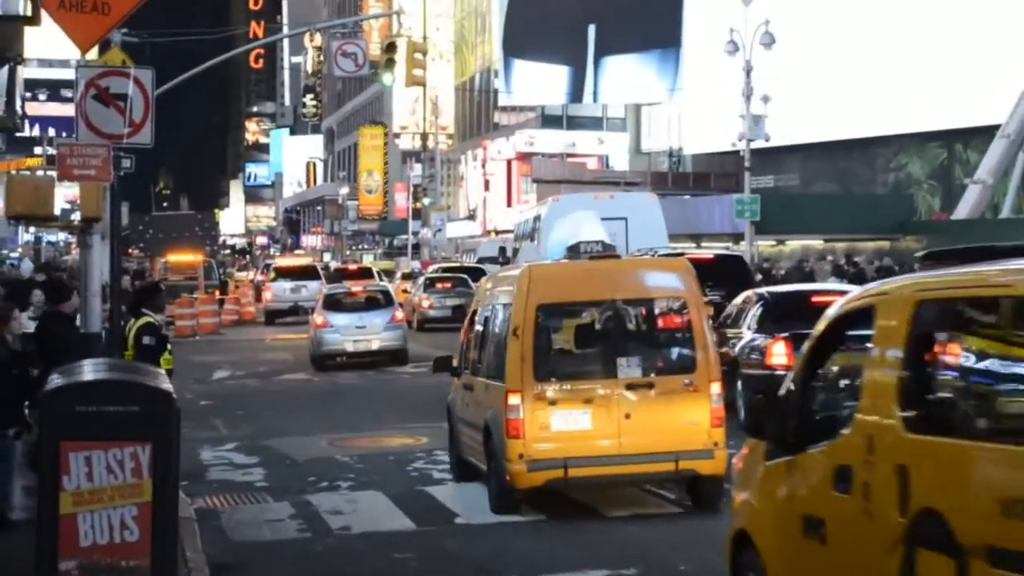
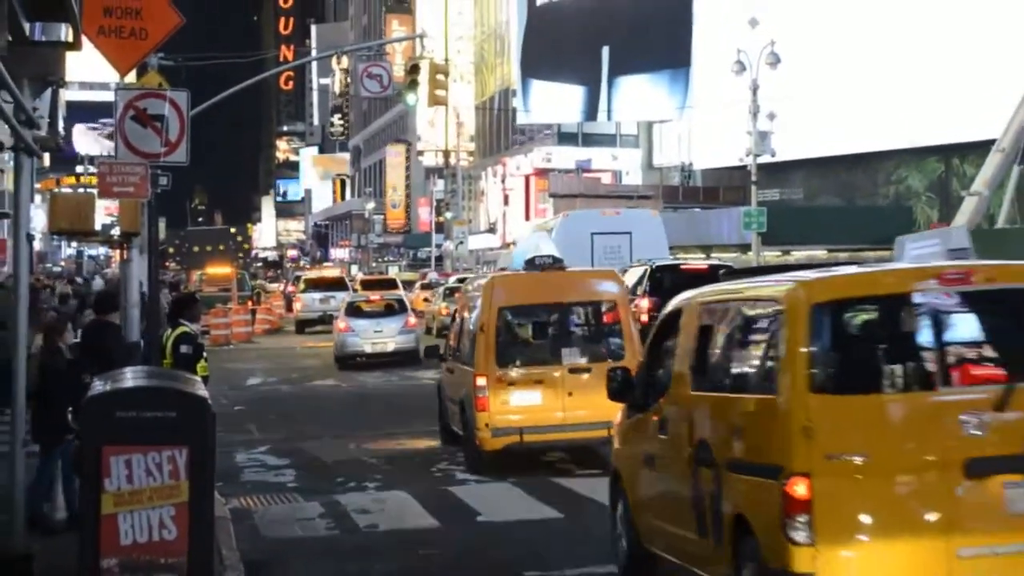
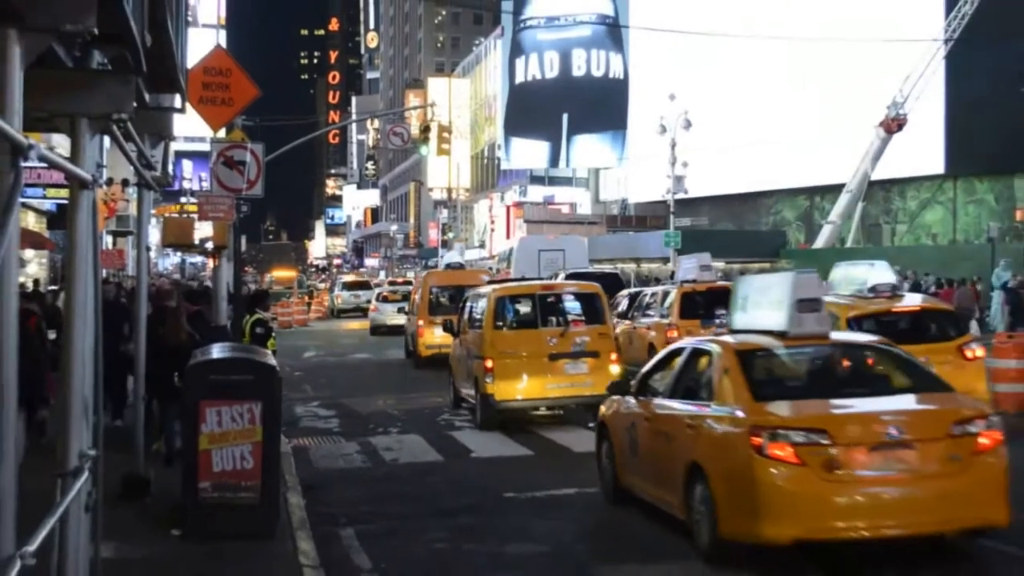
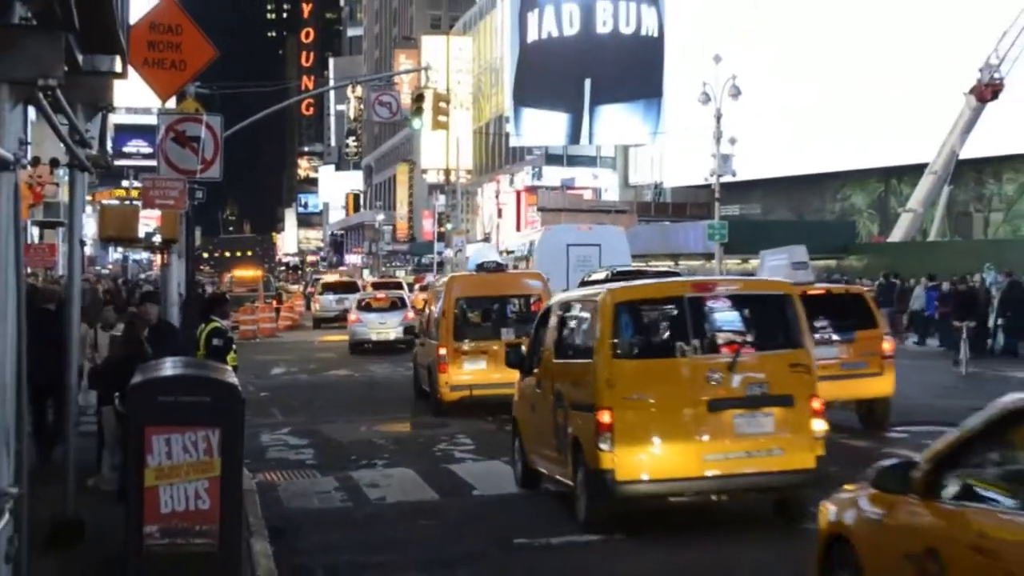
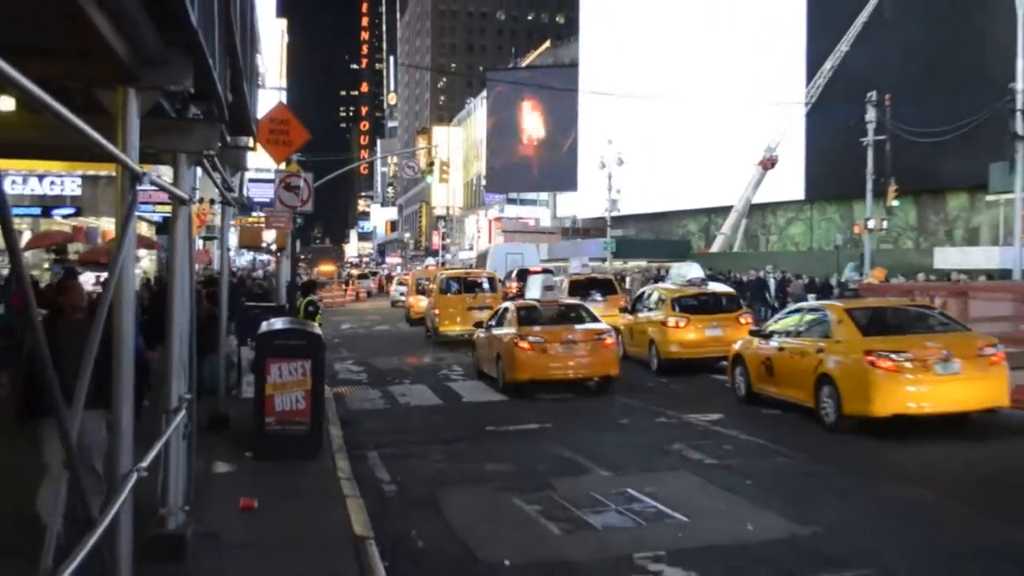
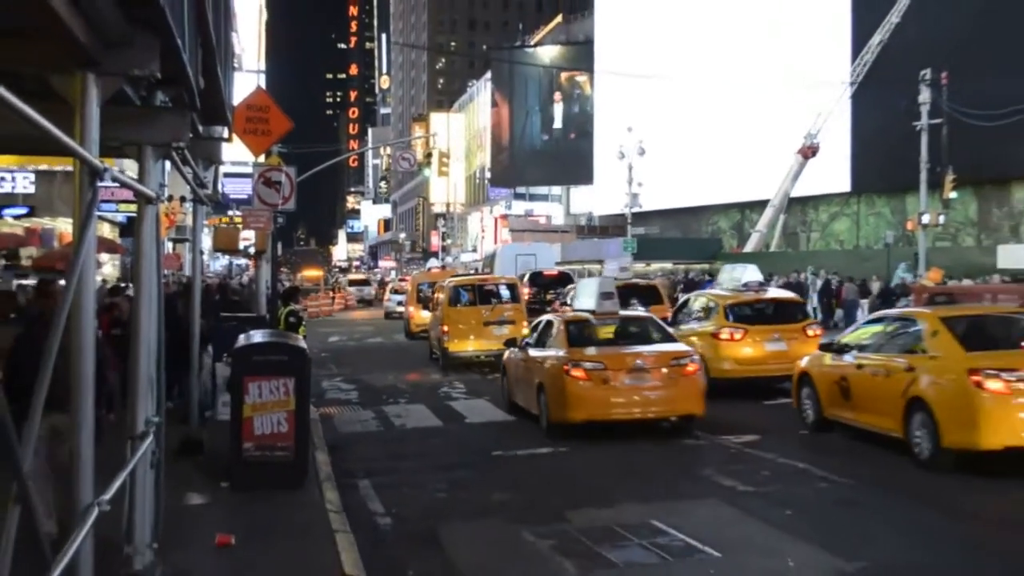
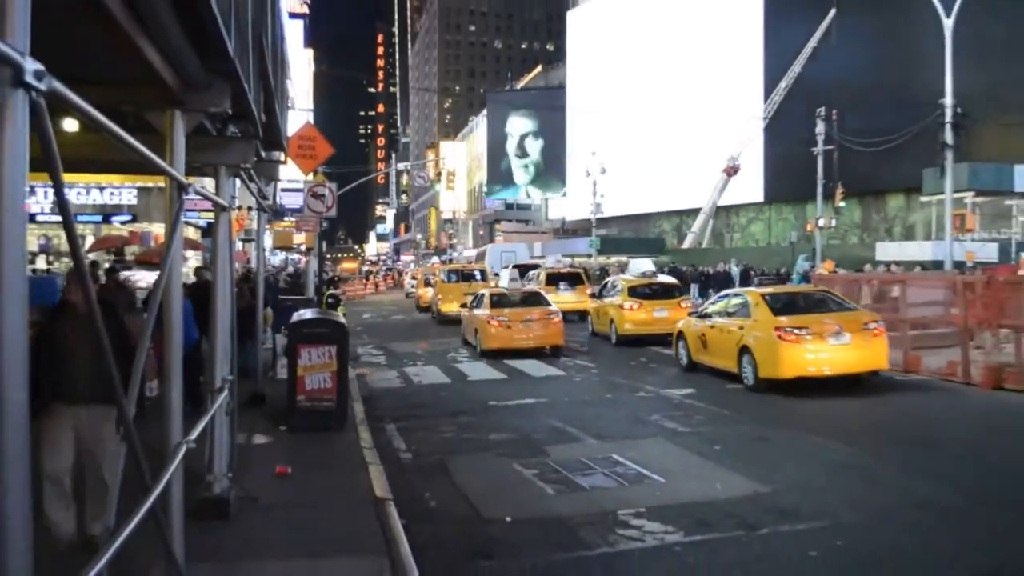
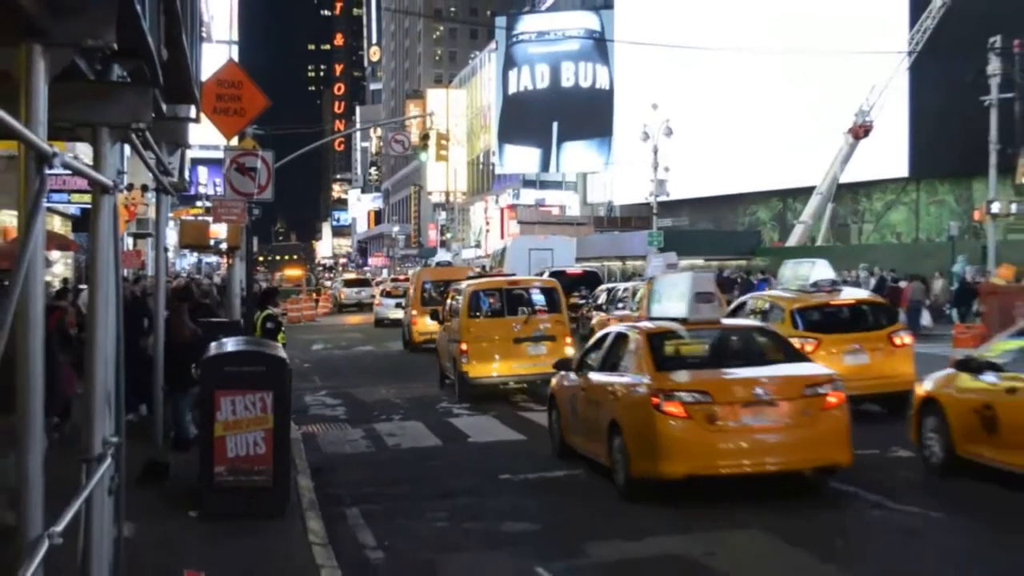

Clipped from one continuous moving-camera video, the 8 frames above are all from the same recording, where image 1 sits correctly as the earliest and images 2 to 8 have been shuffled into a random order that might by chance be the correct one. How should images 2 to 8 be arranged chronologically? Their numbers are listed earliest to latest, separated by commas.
2, 4, 3, 8, 6, 5, 7
